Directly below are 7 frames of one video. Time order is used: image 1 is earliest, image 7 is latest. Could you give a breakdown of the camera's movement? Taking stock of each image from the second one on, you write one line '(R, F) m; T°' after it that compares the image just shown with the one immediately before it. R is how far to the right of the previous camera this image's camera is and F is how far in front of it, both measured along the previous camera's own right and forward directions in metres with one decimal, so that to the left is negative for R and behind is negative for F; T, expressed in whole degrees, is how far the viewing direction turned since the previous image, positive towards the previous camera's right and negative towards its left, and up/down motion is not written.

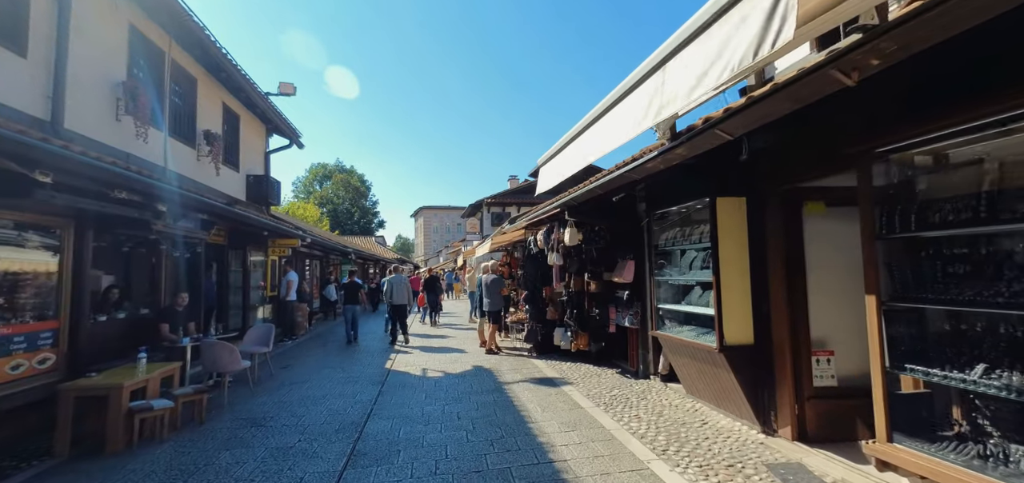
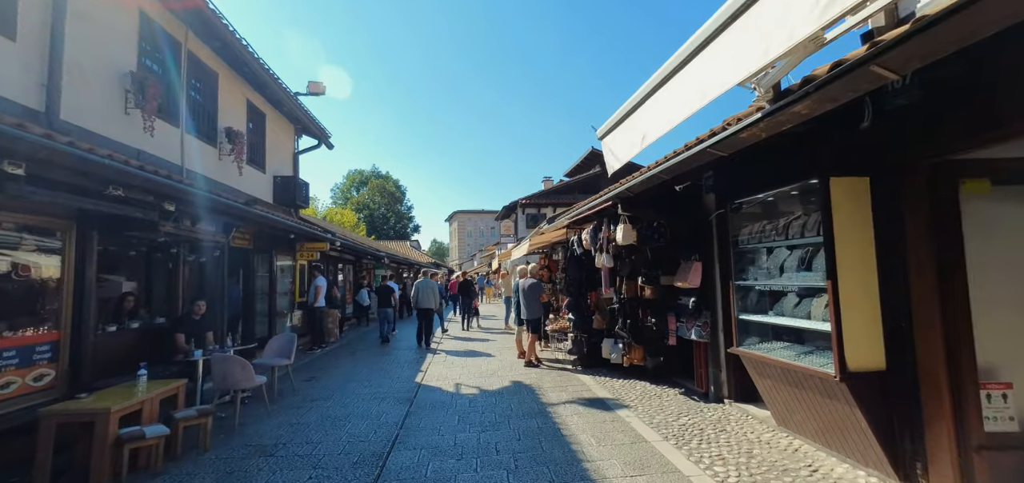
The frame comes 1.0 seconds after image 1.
(-0.1, +0.8) m; -4°
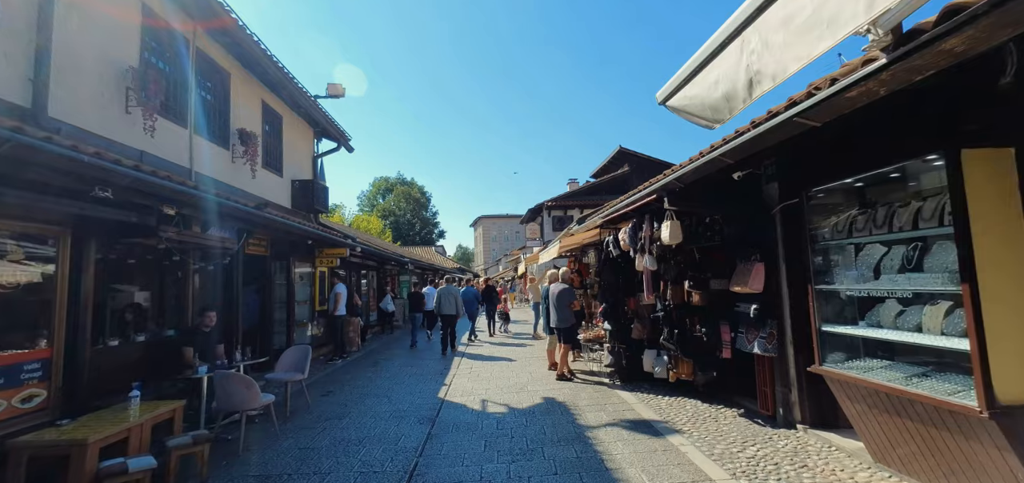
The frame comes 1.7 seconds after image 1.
(-0.1, +0.6) m; -3°
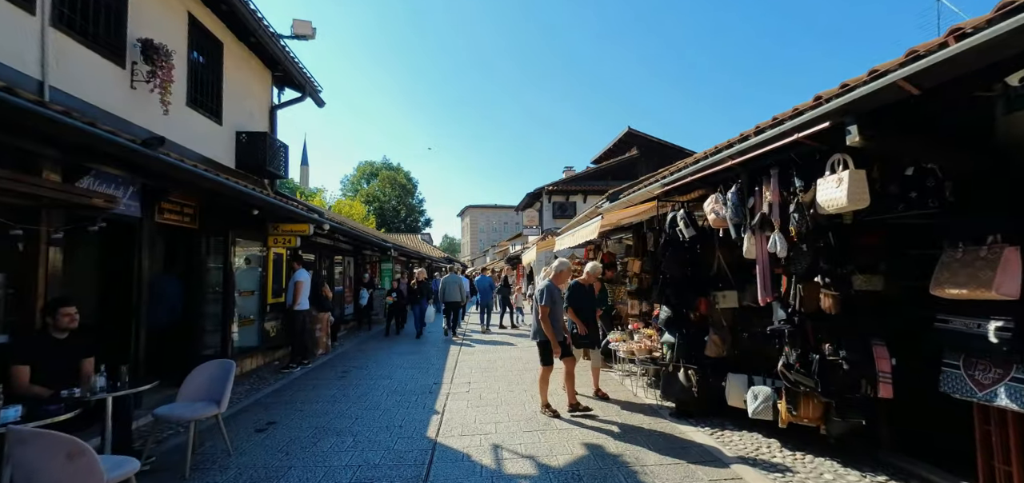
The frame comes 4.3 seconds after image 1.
(-0.4, +2.1) m; +2°
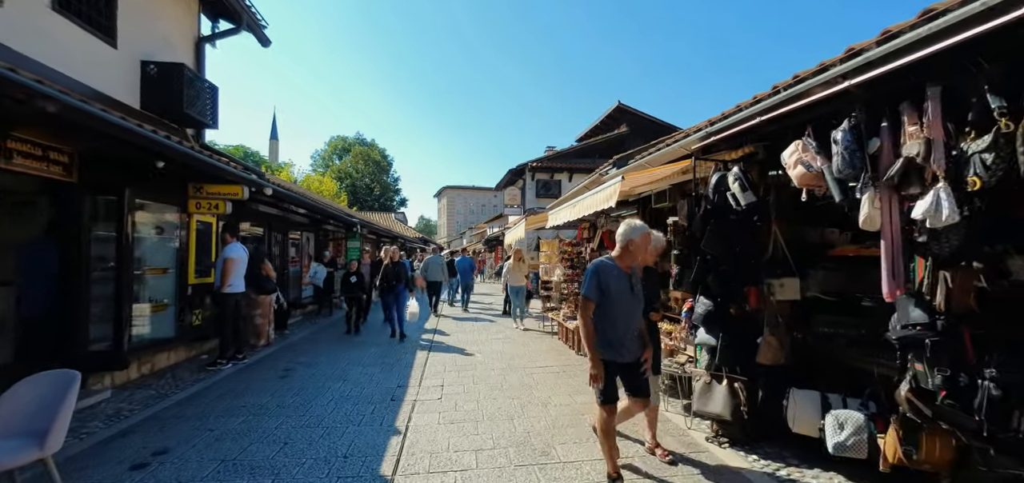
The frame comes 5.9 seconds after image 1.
(-0.1, +1.3) m; +3°
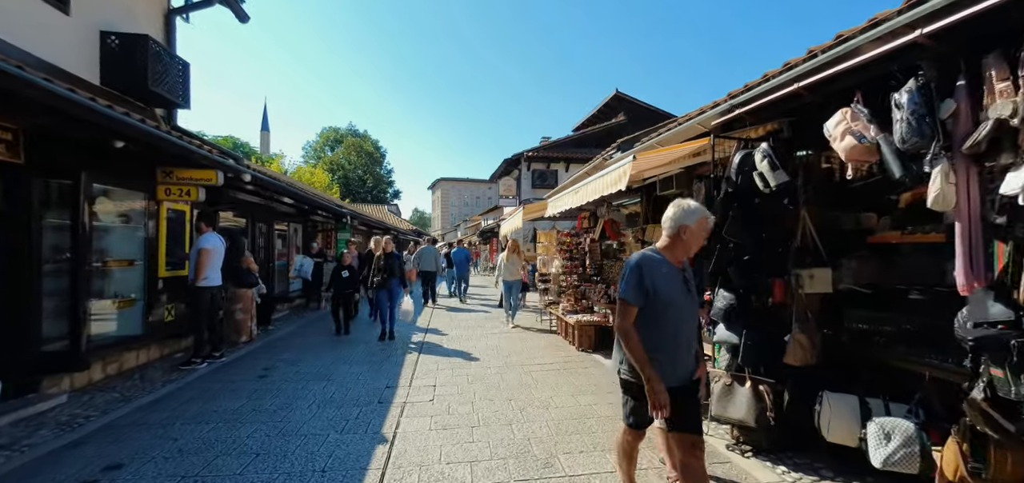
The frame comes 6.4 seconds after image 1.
(0.0, +0.4) m; +1°
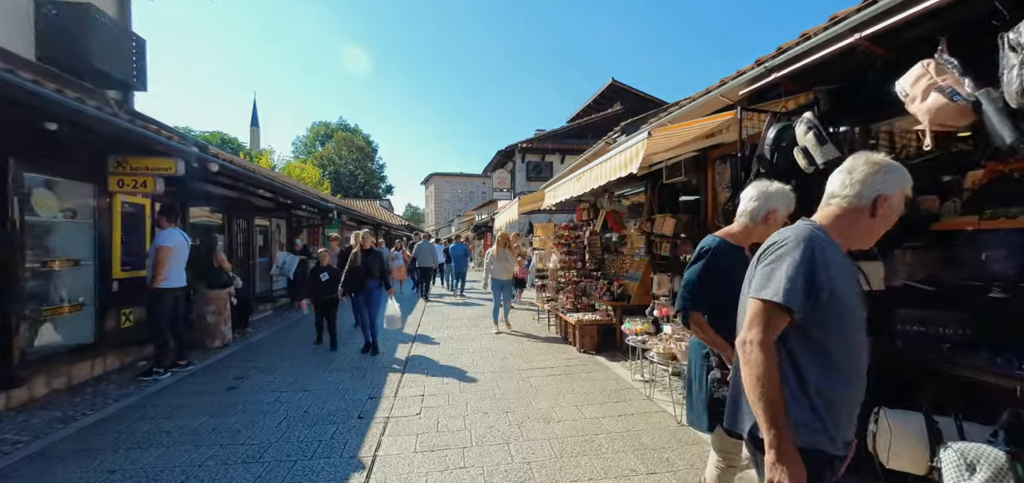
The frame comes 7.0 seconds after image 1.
(0.0, +0.5) m; +1°
